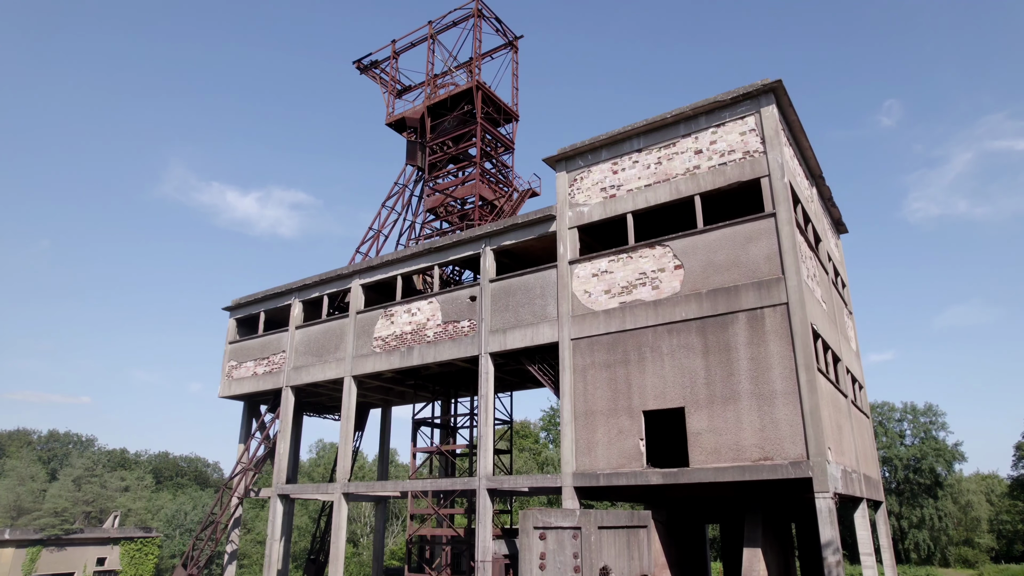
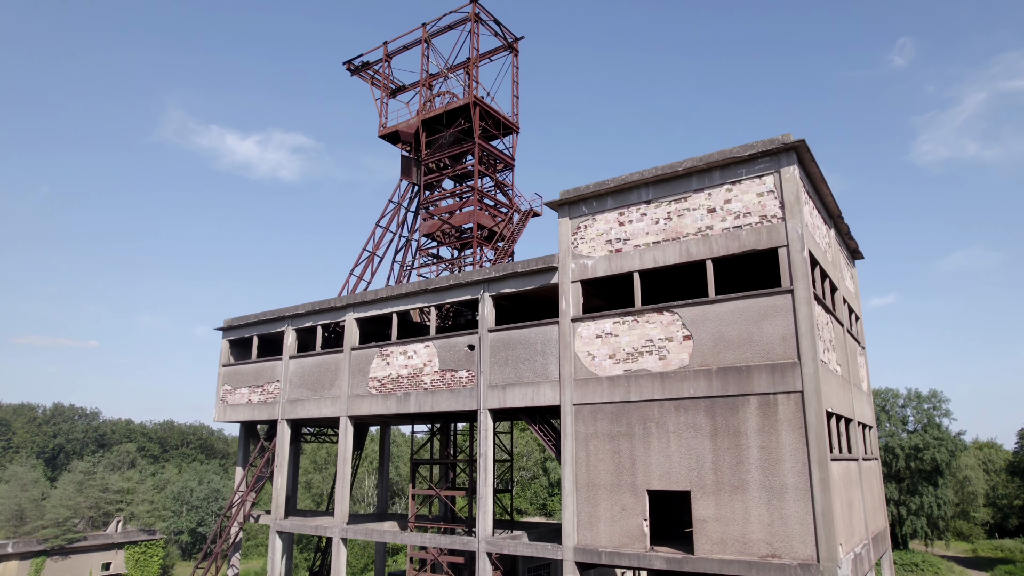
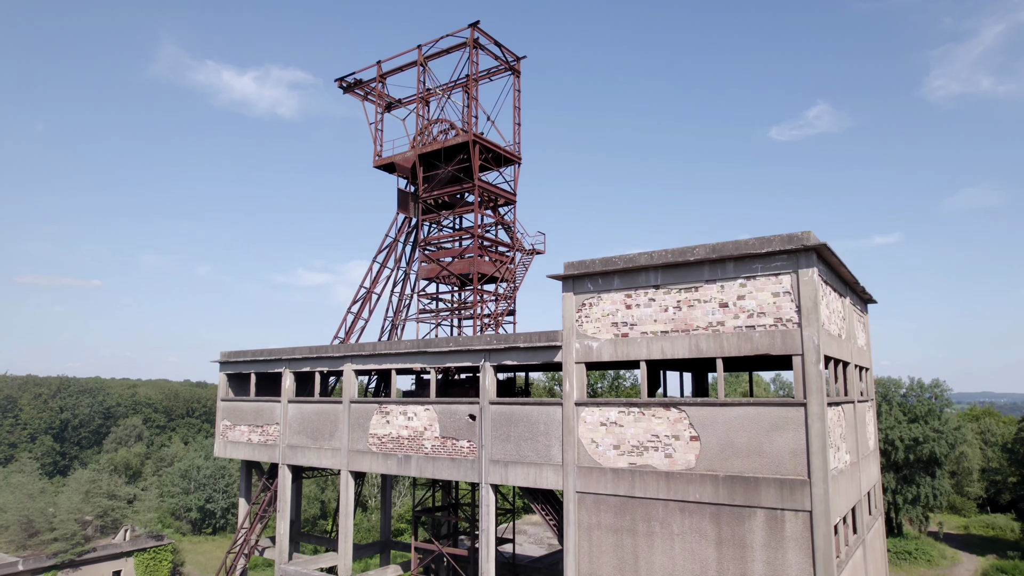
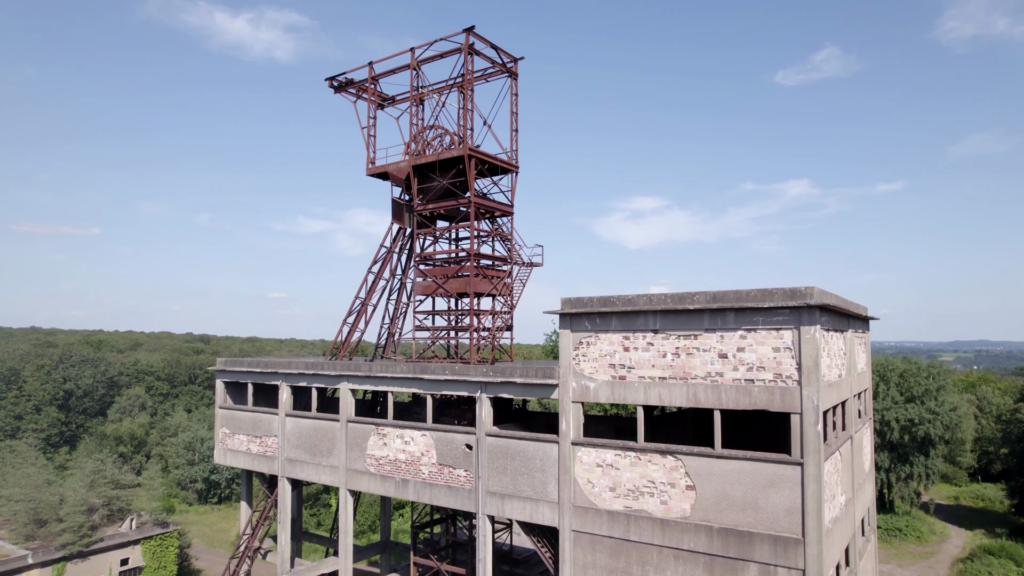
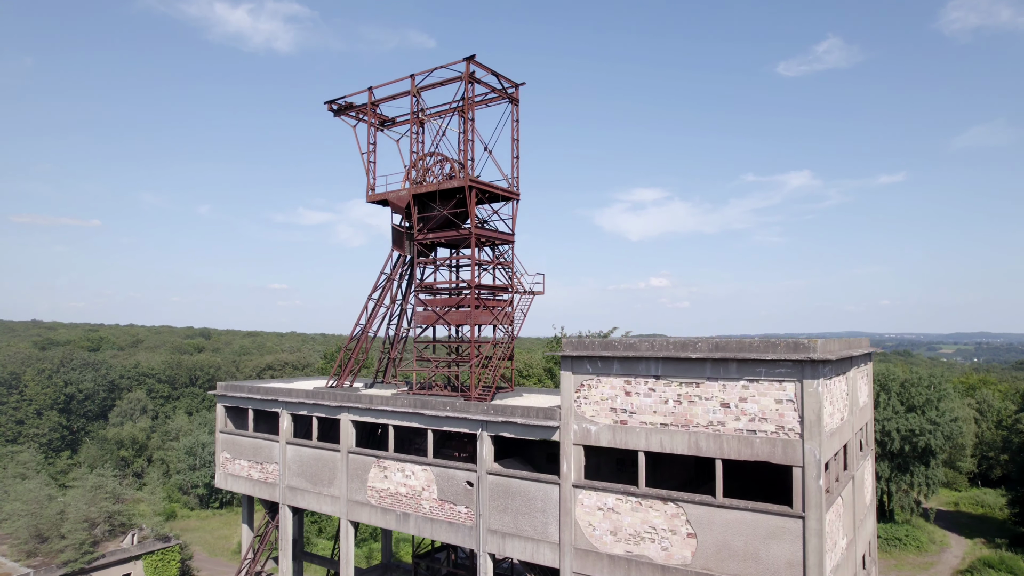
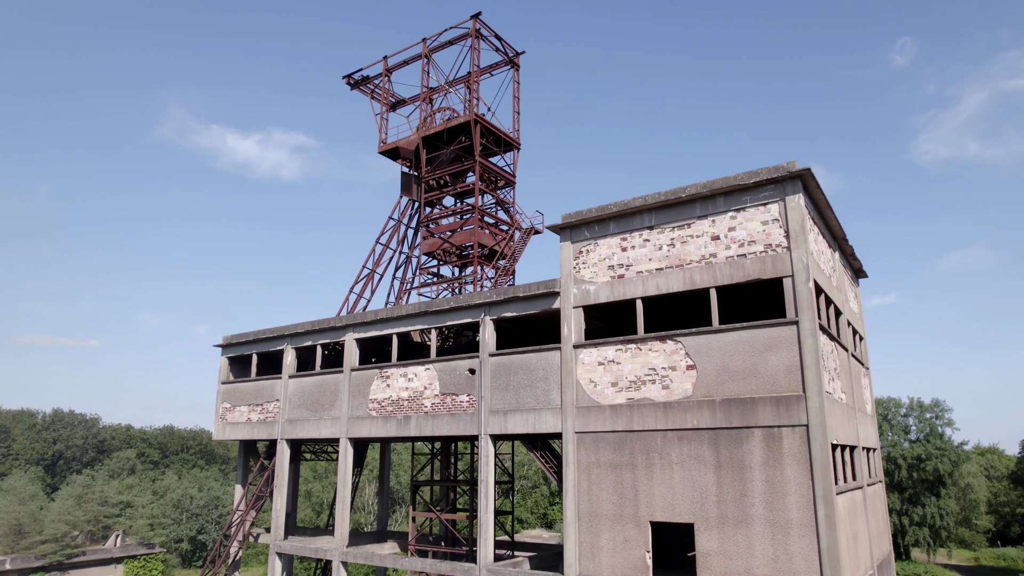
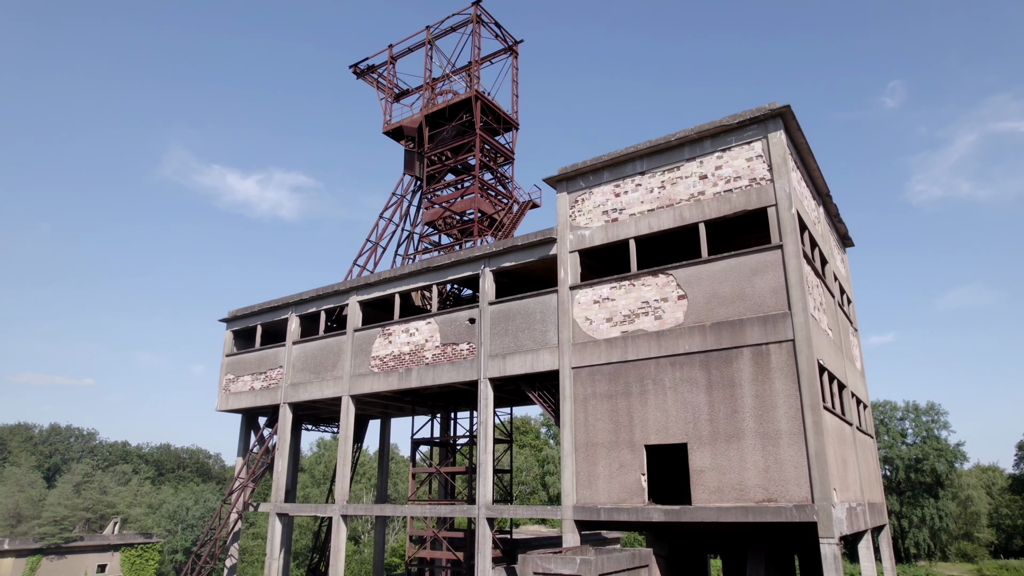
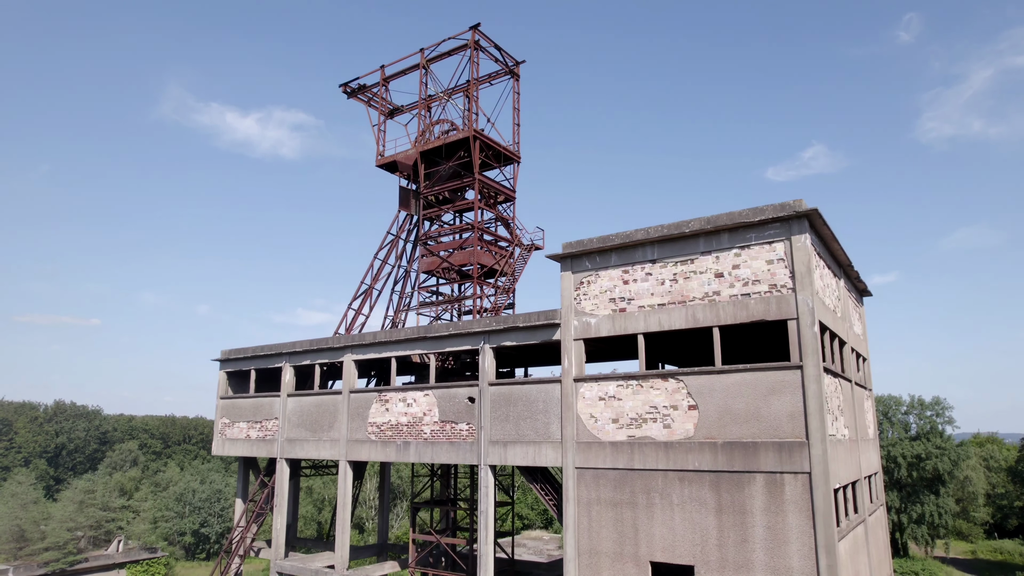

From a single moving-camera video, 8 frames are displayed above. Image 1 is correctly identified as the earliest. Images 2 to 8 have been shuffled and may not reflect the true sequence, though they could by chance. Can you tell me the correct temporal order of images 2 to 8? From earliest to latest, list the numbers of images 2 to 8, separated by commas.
7, 2, 6, 8, 3, 4, 5
